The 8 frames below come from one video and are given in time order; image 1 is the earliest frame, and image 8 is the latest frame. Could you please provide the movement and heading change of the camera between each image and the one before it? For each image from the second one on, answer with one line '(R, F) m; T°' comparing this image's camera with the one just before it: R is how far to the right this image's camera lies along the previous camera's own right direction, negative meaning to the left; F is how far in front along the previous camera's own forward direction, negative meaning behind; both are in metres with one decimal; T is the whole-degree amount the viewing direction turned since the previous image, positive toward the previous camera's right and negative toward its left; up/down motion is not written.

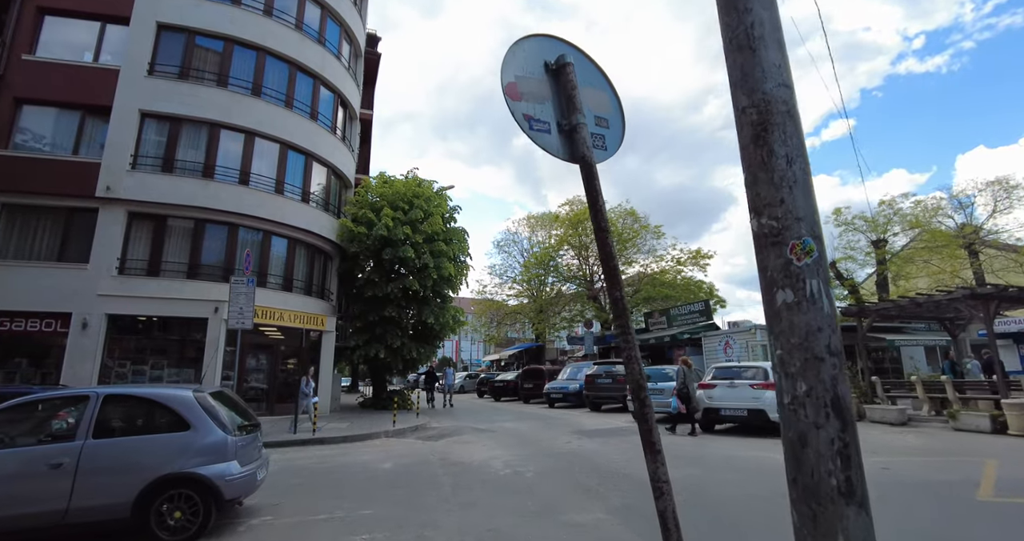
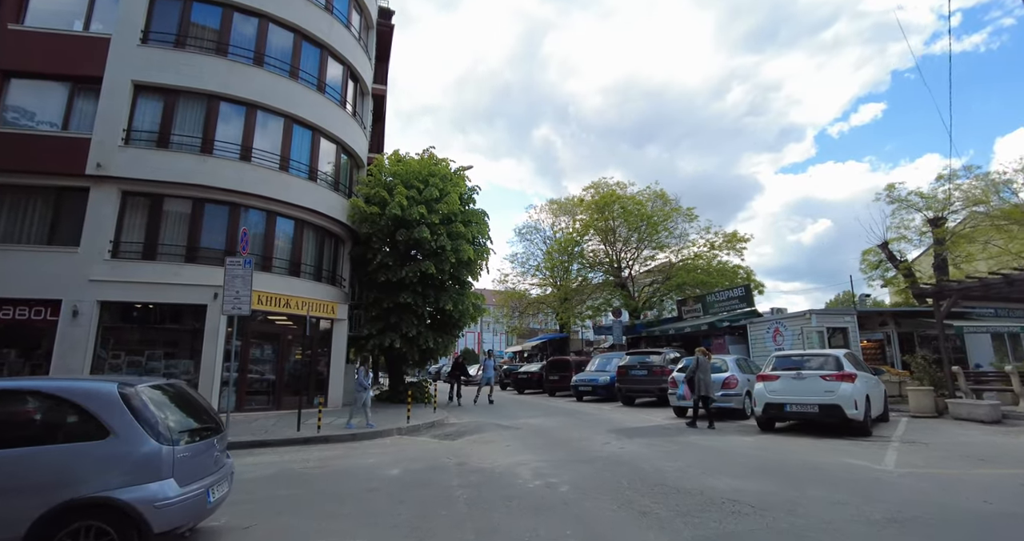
(-0.1, +1.5) m; -2°
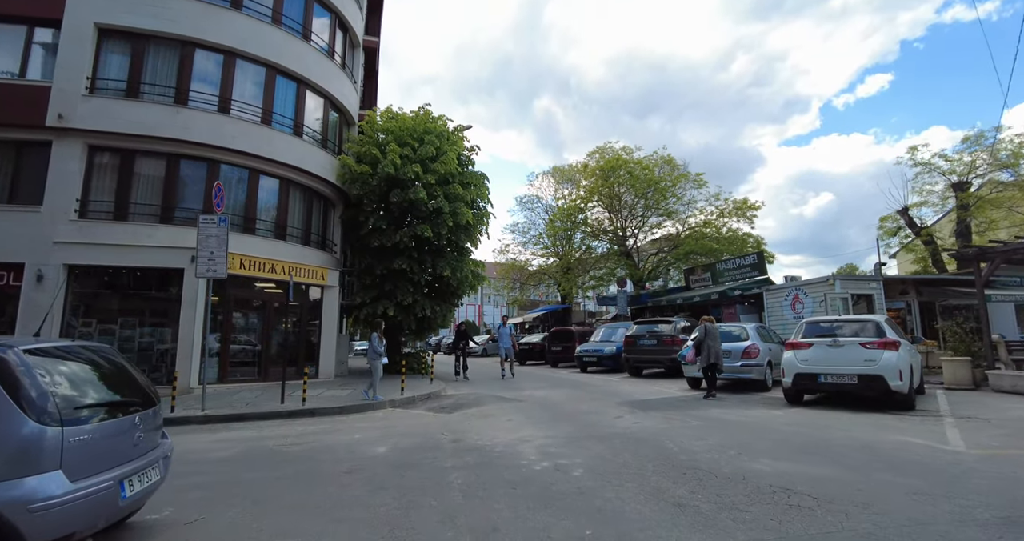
(0.0, +1.0) m; 0°
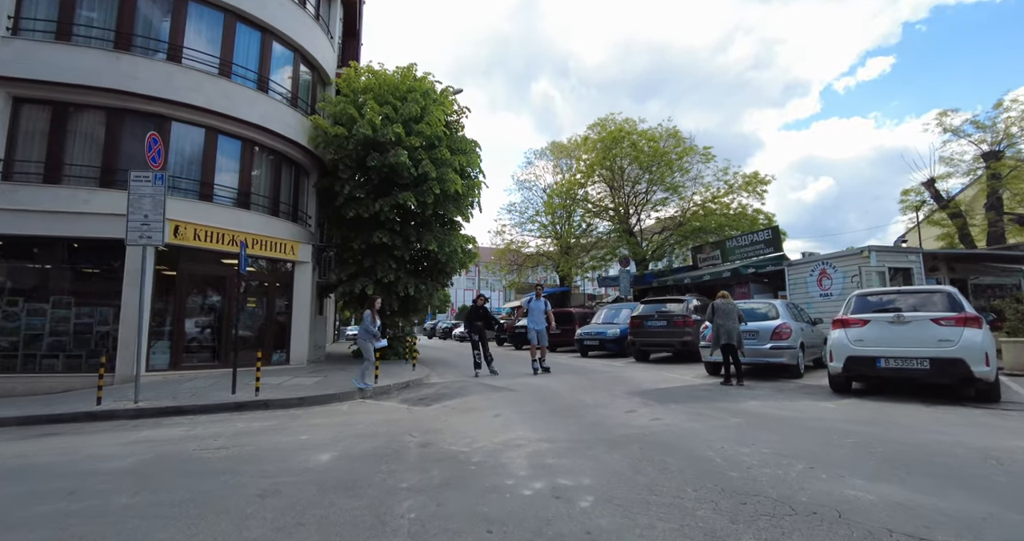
(+0.2, +1.6) m; 0°
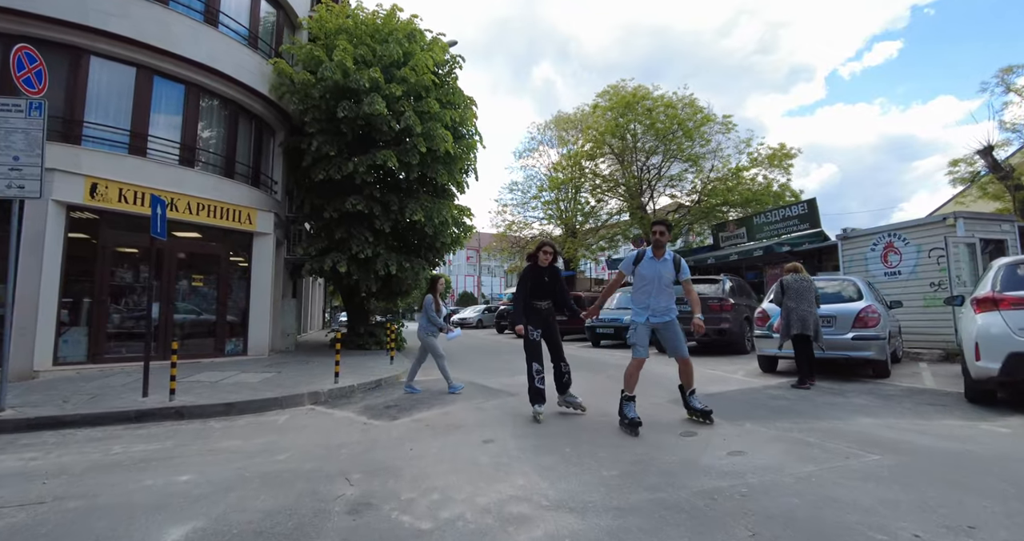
(0.0, +2.3) m; 0°
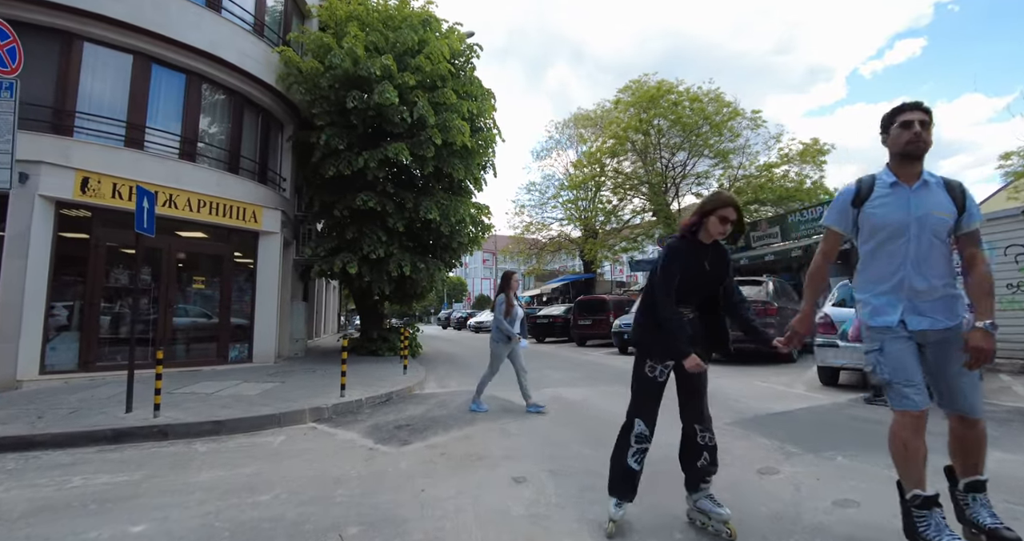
(-0.2, +0.9) m; -2°
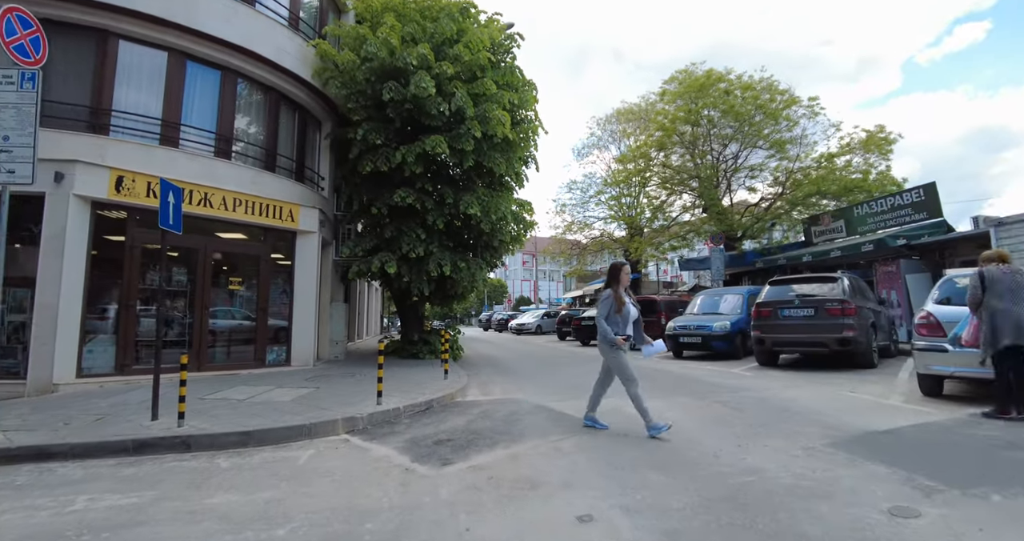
(-0.1, +0.7) m; -5°
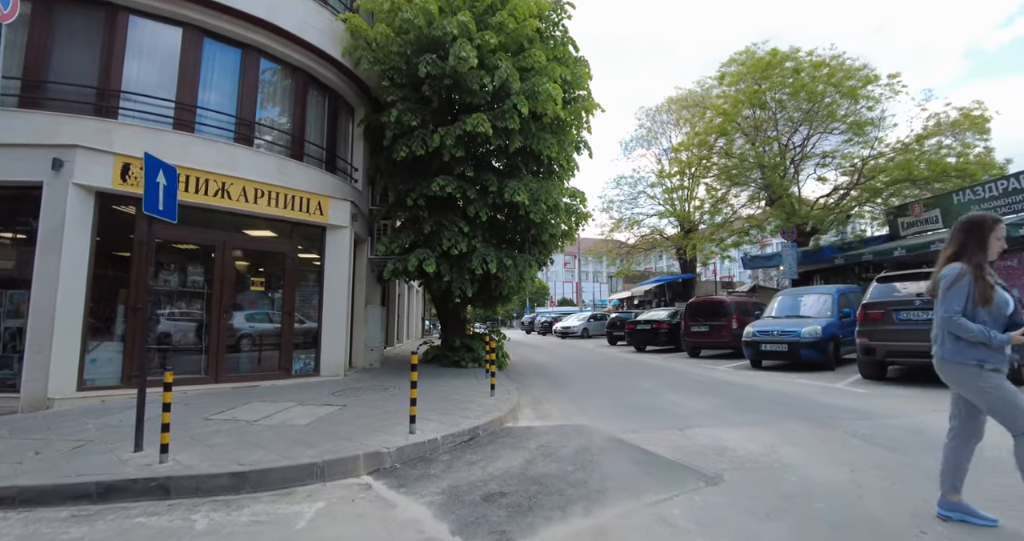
(-0.3, +1.4) m; -5°
